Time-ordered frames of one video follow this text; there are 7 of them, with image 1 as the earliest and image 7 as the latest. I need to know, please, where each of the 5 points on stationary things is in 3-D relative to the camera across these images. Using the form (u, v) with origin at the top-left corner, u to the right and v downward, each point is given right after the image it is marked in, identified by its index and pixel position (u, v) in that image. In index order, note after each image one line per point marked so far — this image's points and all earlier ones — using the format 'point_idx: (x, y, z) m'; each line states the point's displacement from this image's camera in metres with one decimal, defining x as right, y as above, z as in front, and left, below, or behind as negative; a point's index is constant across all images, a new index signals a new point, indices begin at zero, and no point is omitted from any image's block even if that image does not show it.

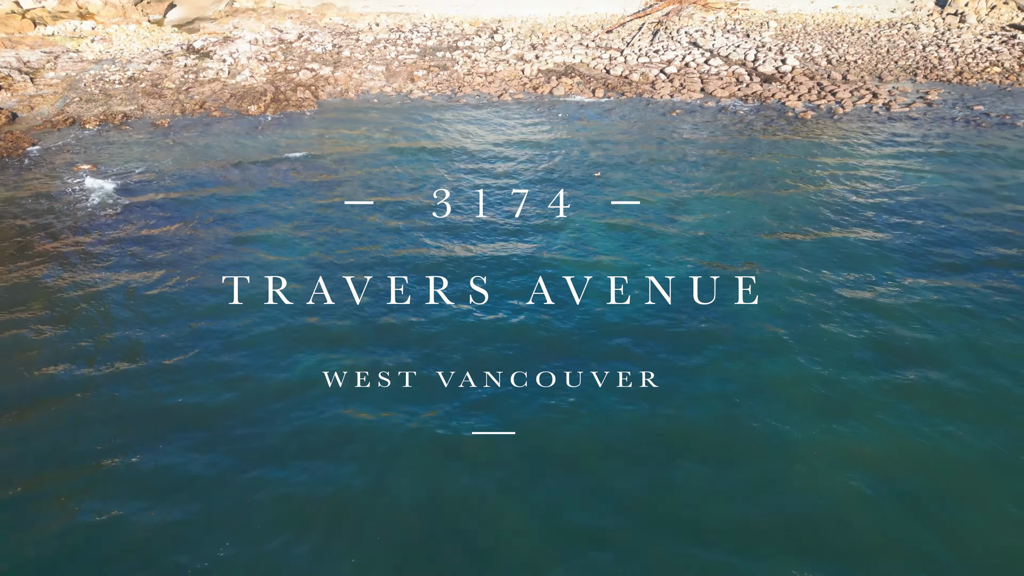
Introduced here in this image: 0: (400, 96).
0: (-3.1, +5.4, +18.5) m
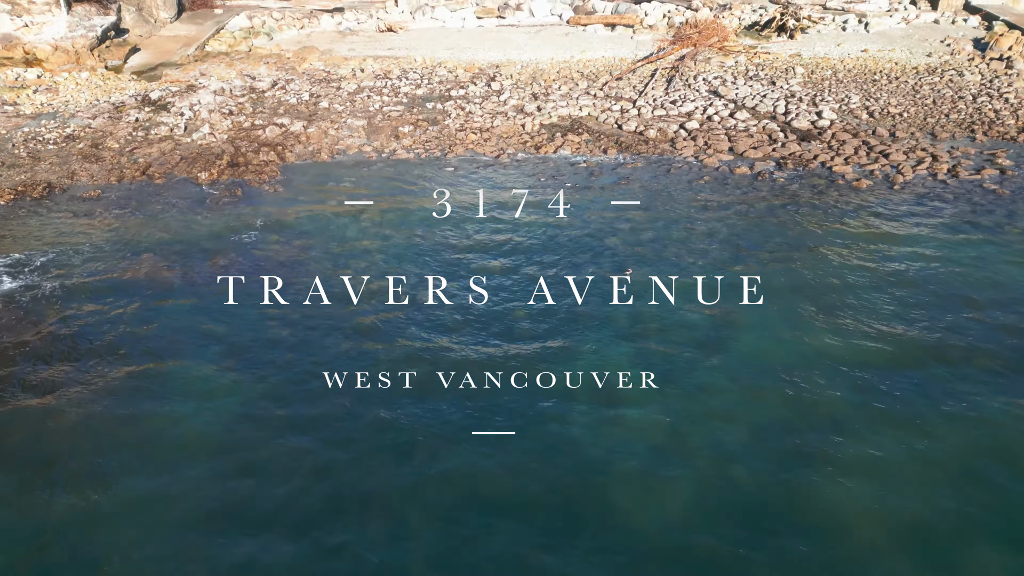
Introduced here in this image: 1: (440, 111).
0: (-3.2, +3.2, +16.0) m
1: (-2.1, +5.2, +18.9) m
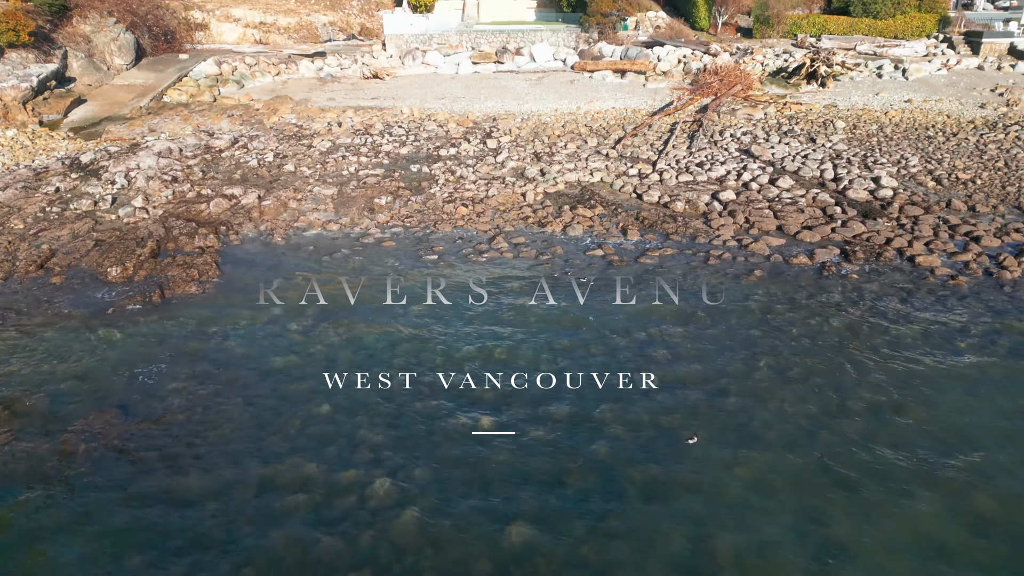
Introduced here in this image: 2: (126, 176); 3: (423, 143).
0: (-3.2, +1.0, +13.0) m
1: (-2.1, +2.8, +16.1) m
2: (-8.7, +2.5, +14.7) m
3: (-2.5, +4.1, +18.3) m
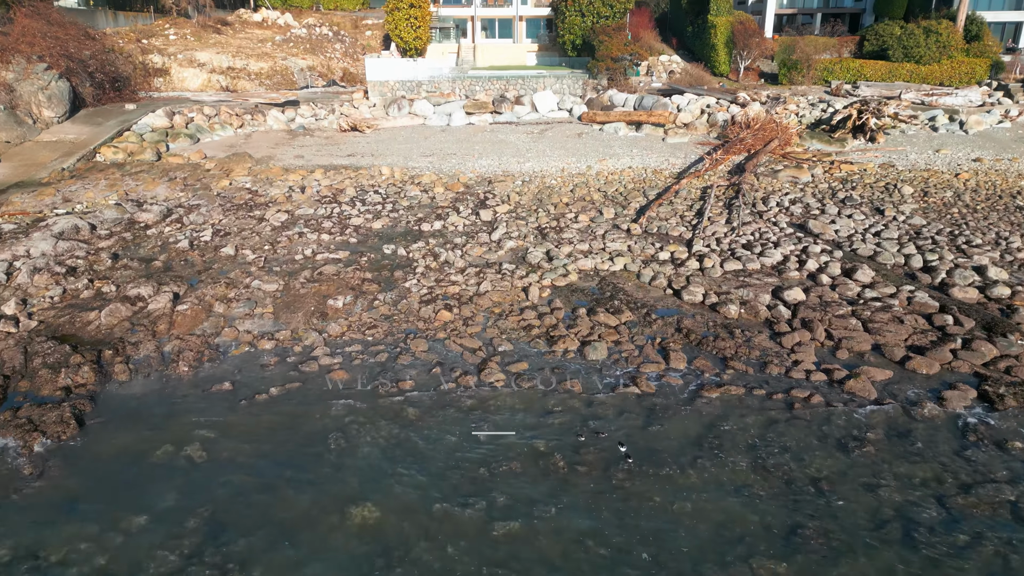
0: (-3.2, -1.1, +9.5) m
1: (-2.1, +0.6, +12.7) m
2: (-8.8, +0.4, +11.3) m
3: (-2.5, +1.7, +15.0) m
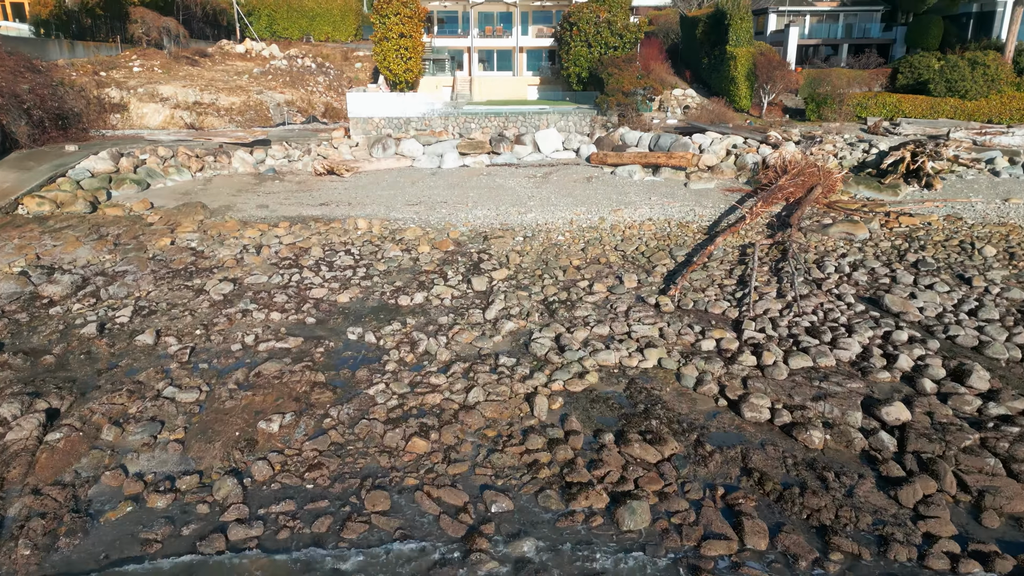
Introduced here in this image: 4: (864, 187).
0: (-3.2, -2.4, +6.6) m
1: (-2.1, -0.9, +9.8) m
2: (-8.8, -1.1, +8.4) m
3: (-2.5, +0.1, +12.2) m
4: (+9.2, +2.6, +16.9) m
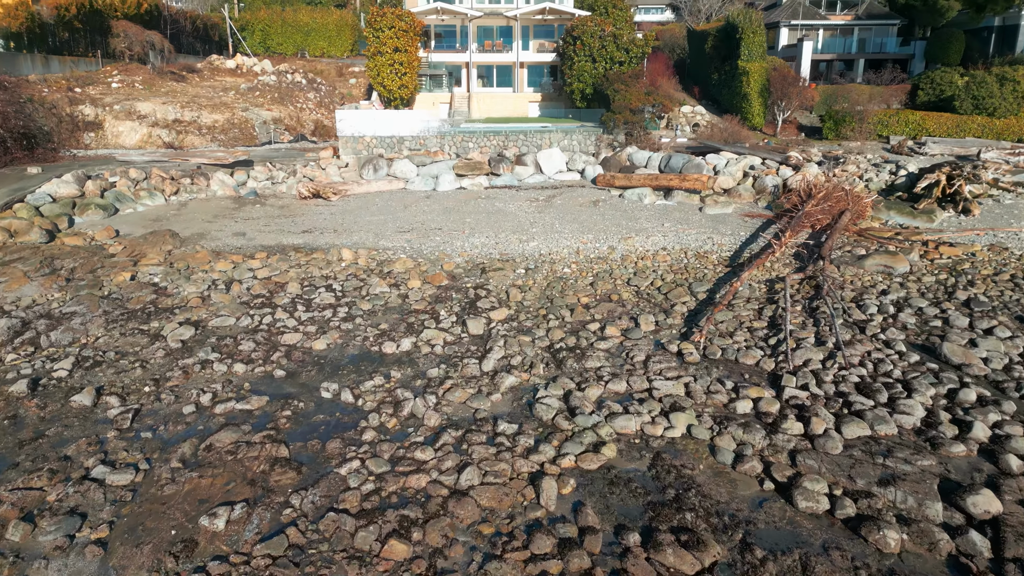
0: (-3.2, -3.0, +5.1) m
1: (-2.1, -1.6, +8.3) m
2: (-8.8, -1.7, +7.0) m
3: (-2.5, -0.6, +10.8) m
4: (+9.2, +1.8, +15.5) m
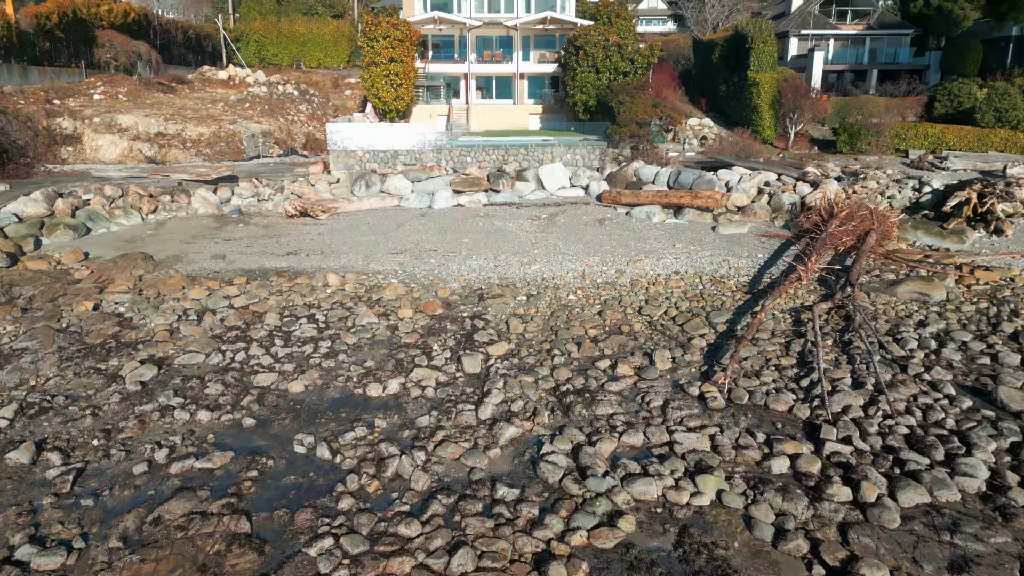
0: (-3.2, -3.4, +4.0) m
1: (-2.1, -2.0, +7.2) m
2: (-8.8, -2.1, +5.9) m
3: (-2.5, -1.1, +9.7) m
4: (+9.2, +1.2, +14.5) m
